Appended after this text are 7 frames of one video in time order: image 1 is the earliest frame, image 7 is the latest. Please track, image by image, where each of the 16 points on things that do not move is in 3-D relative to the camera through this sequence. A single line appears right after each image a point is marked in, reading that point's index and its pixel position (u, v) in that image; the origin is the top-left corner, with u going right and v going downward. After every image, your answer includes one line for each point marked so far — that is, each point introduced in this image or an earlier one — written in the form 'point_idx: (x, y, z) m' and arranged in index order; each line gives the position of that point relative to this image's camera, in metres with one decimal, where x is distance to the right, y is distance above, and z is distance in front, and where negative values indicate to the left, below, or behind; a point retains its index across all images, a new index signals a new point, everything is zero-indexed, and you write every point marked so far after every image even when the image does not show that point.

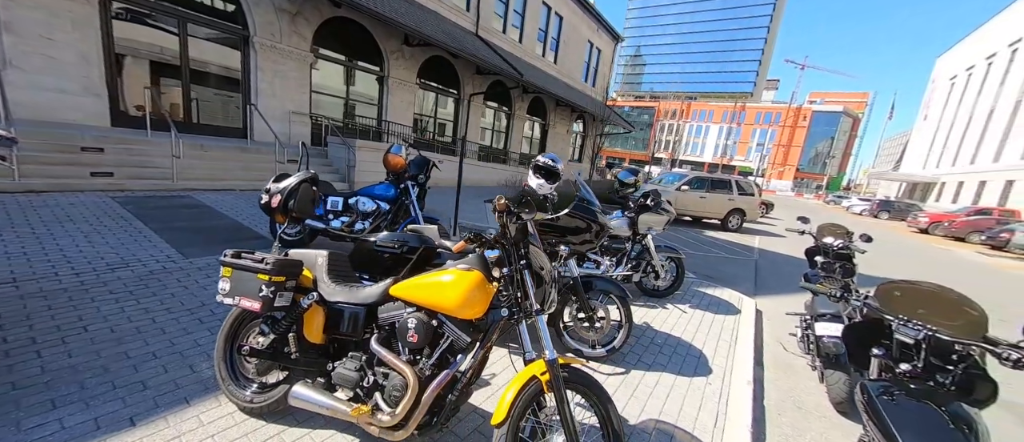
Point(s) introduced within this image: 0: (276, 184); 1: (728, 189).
0: (-1.4, +0.2, +2.2) m
1: (+7.2, +1.1, +12.8) m
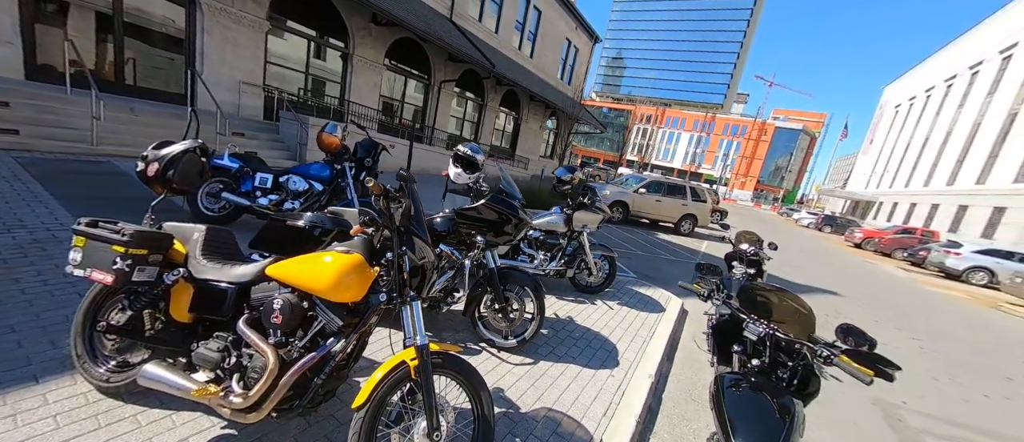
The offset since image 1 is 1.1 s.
0: (-1.9, +0.4, +2.1) m
1: (+5.8, +0.9, +13.2) m
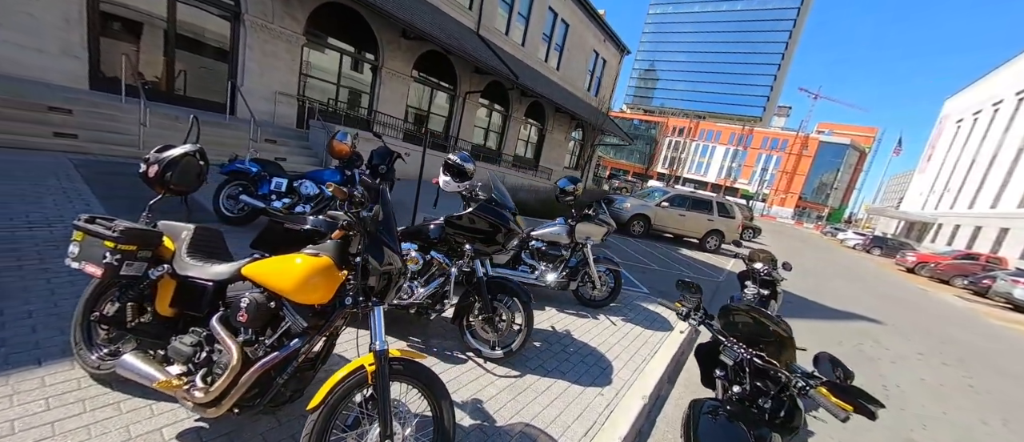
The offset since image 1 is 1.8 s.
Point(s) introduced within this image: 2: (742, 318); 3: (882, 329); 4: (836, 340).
0: (-2.0, +0.4, +2.2) m
1: (+6.5, +0.4, +12.8) m
2: (+1.4, -0.6, +2.4) m
3: (+7.5, -2.1, +7.5) m
4: (+5.3, -1.9, +5.9) m
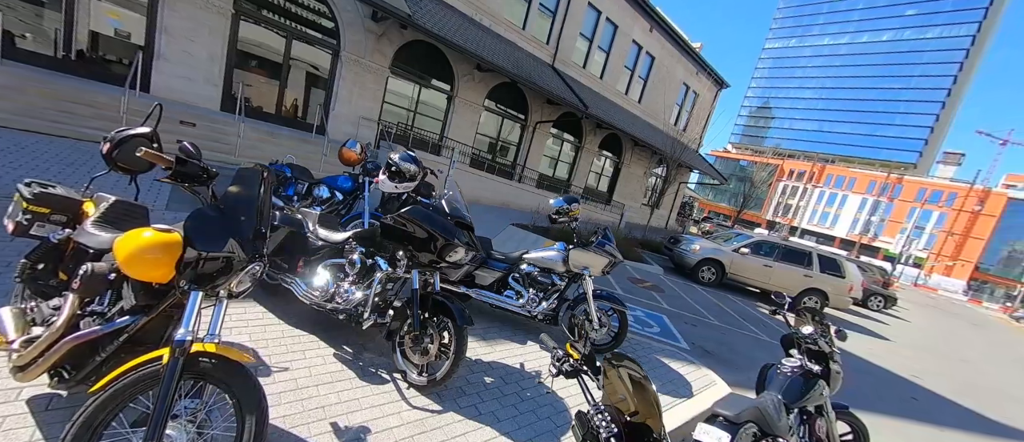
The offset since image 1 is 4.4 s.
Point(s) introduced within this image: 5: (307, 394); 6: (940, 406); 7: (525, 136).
0: (-2.5, +0.5, +2.4) m
1: (+8.2, -1.1, +10.7) m
2: (+0.8, -0.8, +1.8) m
3: (+7.7, -3.2, +5.1) m
4: (+5.2, -2.6, +4.1) m
5: (-1.2, -1.0, +2.3) m
6: (+6.4, -2.8, +5.8) m
7: (+0.6, +3.5, +15.7) m
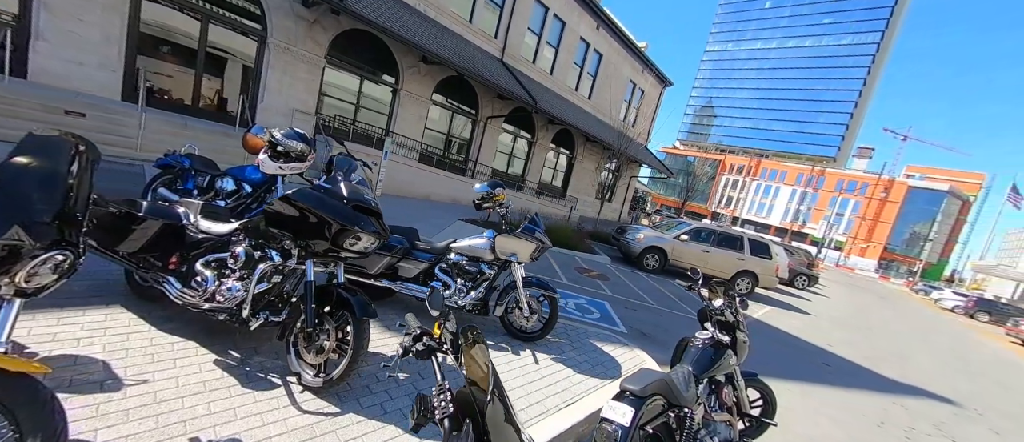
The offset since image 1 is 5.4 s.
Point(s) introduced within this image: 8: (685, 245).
0: (-3.1, +0.6, +1.9) m
1: (+6.7, -0.7, +11.4) m
2: (+0.3, -0.6, +1.7) m
3: (+6.9, -2.8, +5.8) m
4: (+4.5, -2.4, +4.5) m
5: (-1.7, -0.9, +1.9) m
6: (+5.5, -2.5, +6.3) m
7: (-1.5, +3.7, +15.4) m
8: (+5.1, -0.7, +11.3) m
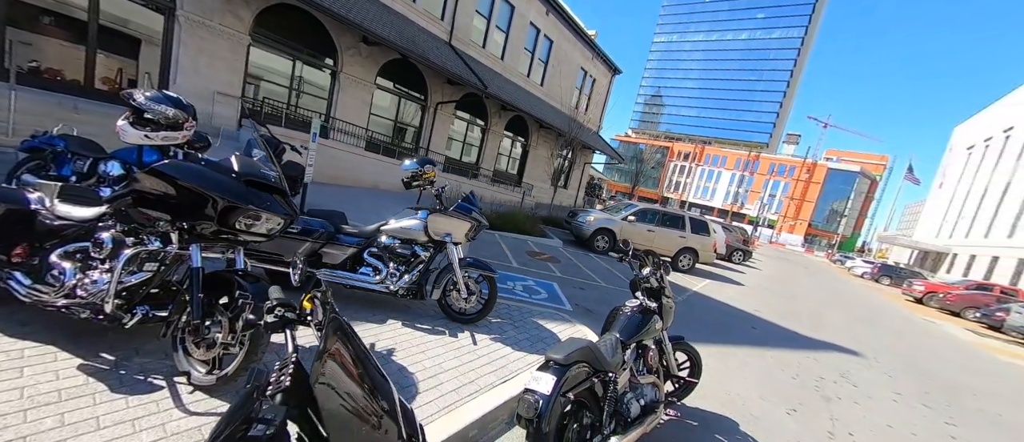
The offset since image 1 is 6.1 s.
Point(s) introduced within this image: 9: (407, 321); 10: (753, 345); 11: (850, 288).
0: (-3.5, +0.6, +1.4) m
1: (+5.1, -0.1, +11.9) m
2: (0.0, -0.5, +1.6) m
3: (+6.0, -2.3, +6.4) m
4: (+3.8, -2.0, +4.9) m
5: (-2.1, -0.9, +1.6) m
6: (+4.6, -2.0, +6.8) m
7: (-3.6, +4.1, +14.9) m
8: (+3.6, -0.1, +11.6) m
9: (-1.0, -0.9, +3.5) m
10: (+3.5, -1.9, +5.8) m
11: (+16.5, -3.2, +19.2) m
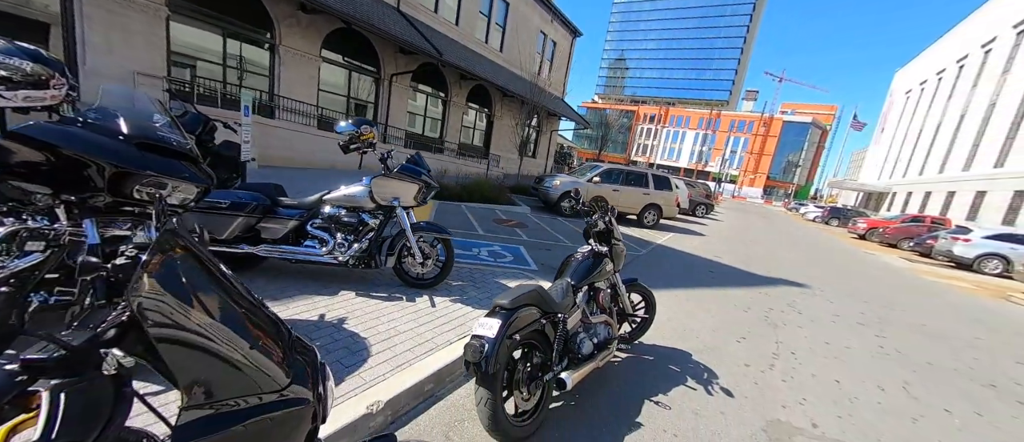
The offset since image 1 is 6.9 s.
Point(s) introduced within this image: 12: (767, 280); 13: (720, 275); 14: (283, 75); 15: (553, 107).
0: (-3.8, +0.6, +1.0) m
1: (+4.0, +1.3, +12.1) m
2: (-0.3, -0.2, +1.5) m
3: (+5.5, -1.2, +6.9) m
4: (+3.3, -1.2, +5.2) m
5: (-2.4, -0.8, +1.4) m
6: (+4.0, -1.0, +7.2) m
7: (-5.2, +5.0, +14.1) m
8: (+2.5, +1.2, +11.7) m
9: (-1.4, -0.6, +3.4) m
10: (+3.0, -1.0, +6.1) m
11: (+15.0, -0.3, +20.4) m
12: (+4.7, -1.1, +7.1) m
13: (+3.7, -1.0, +7.0) m
14: (-7.0, +4.4, +11.1) m
15: (+1.7, +6.0, +19.7) m
